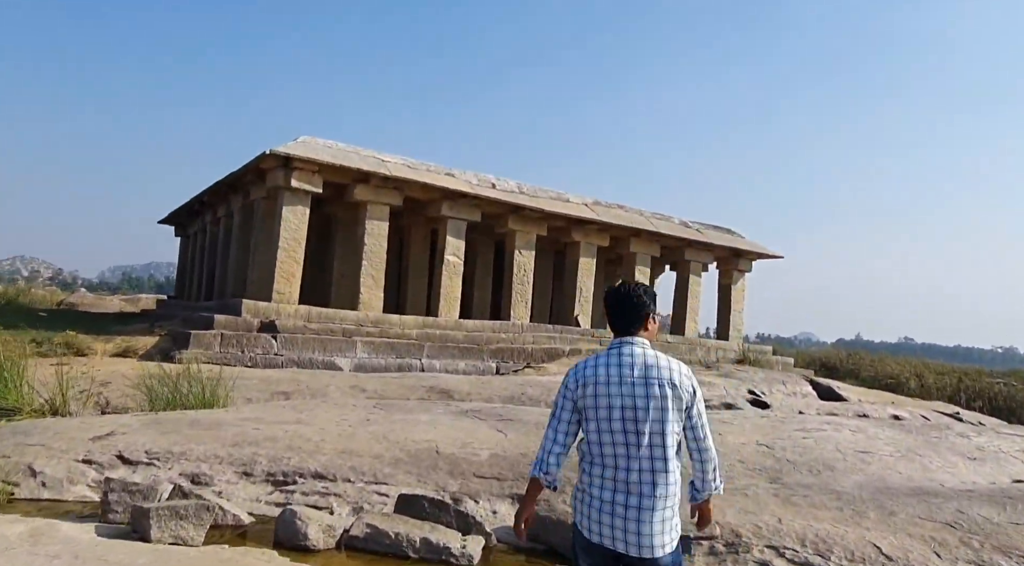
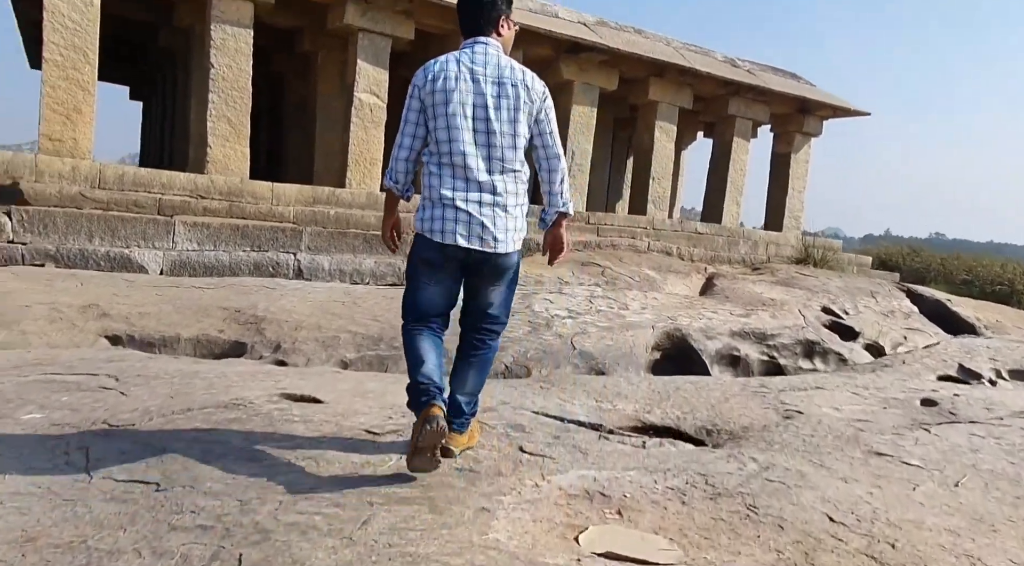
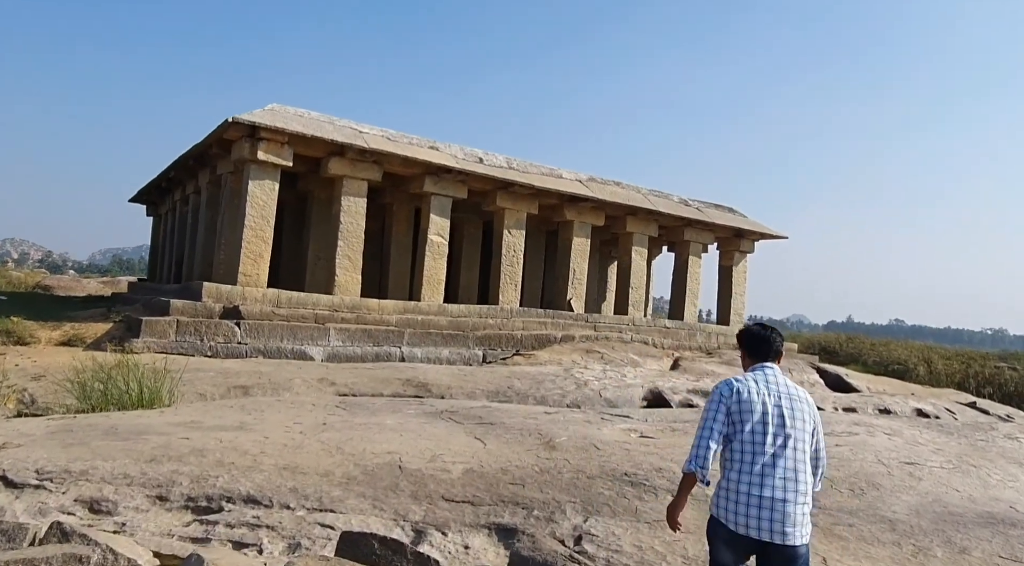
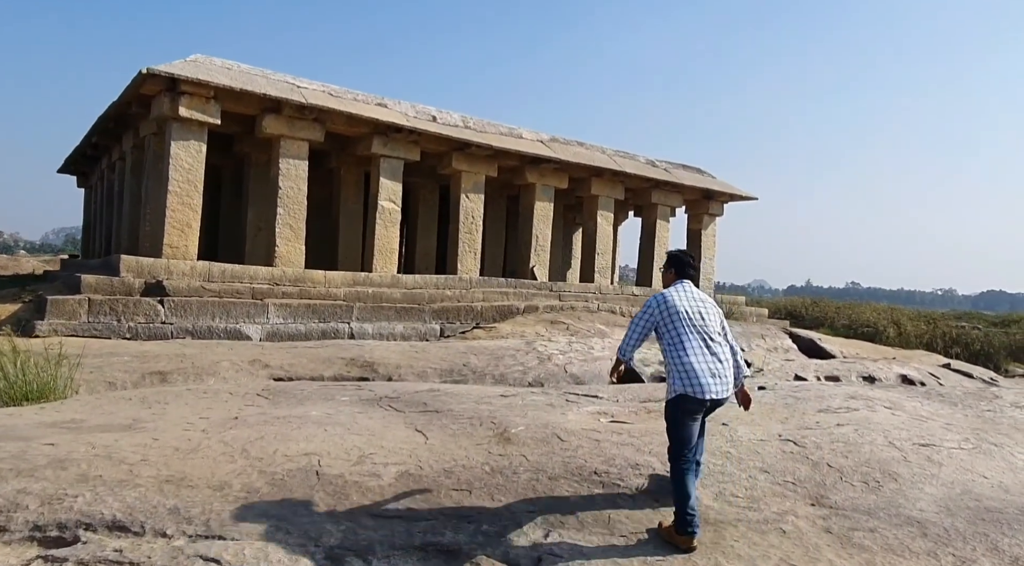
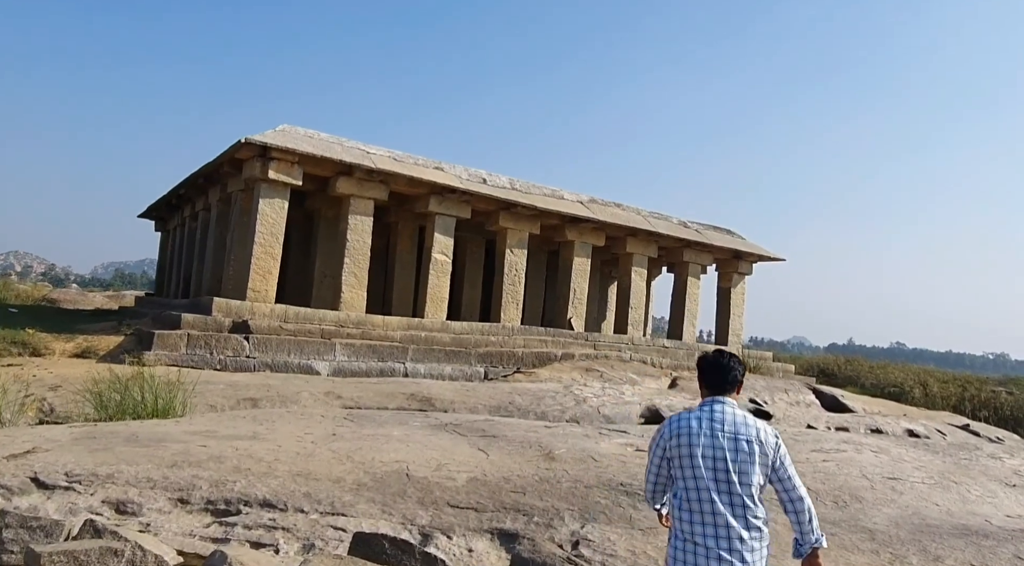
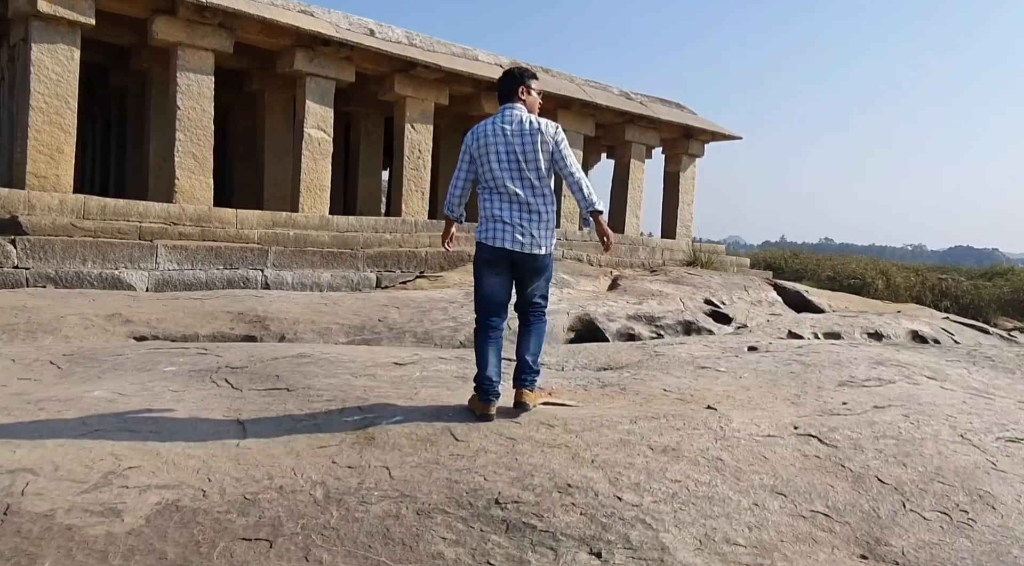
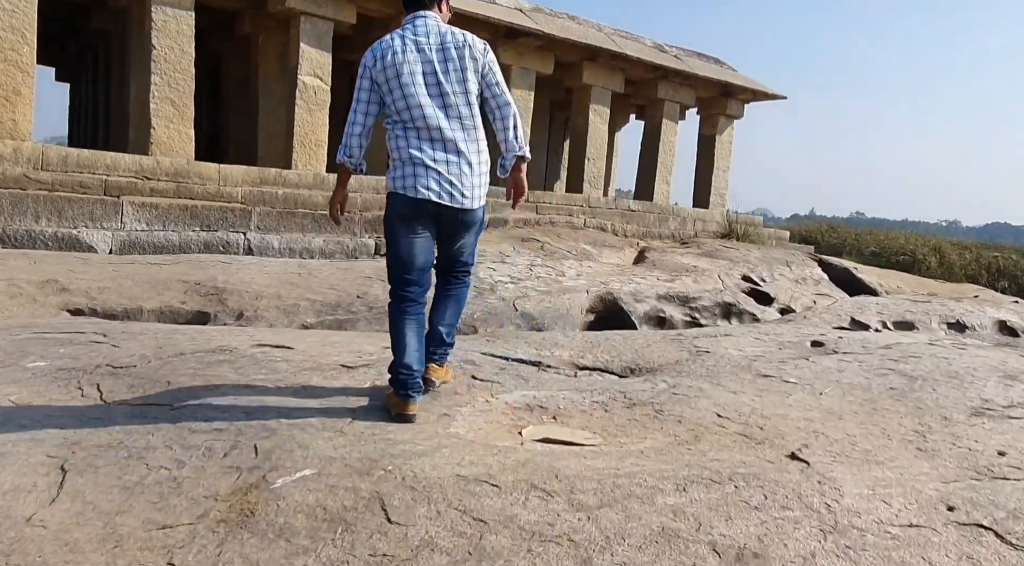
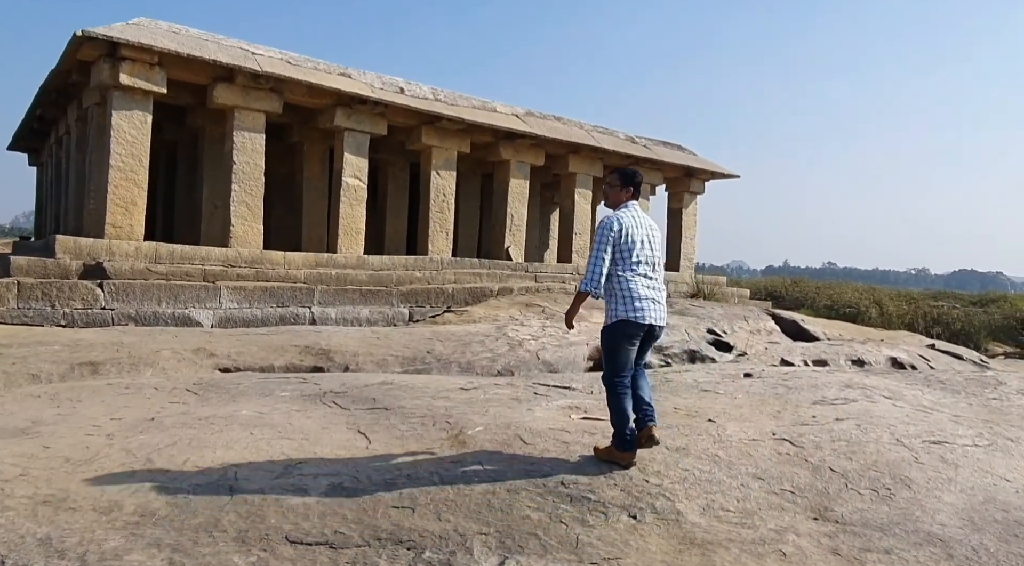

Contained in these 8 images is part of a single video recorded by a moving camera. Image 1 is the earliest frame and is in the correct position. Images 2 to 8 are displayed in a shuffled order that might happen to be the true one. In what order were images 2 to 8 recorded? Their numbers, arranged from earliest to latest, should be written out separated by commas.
5, 3, 4, 8, 6, 7, 2
